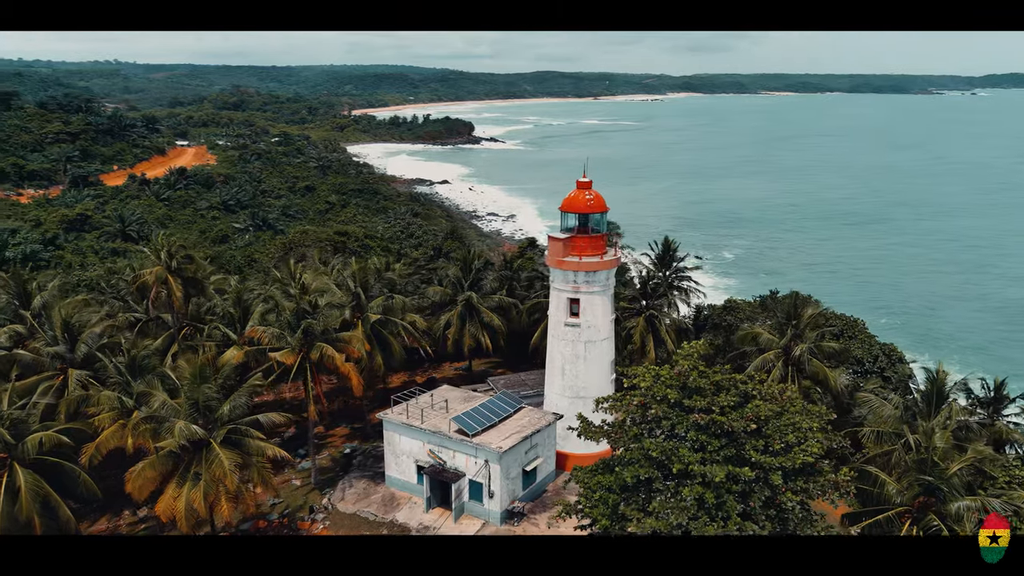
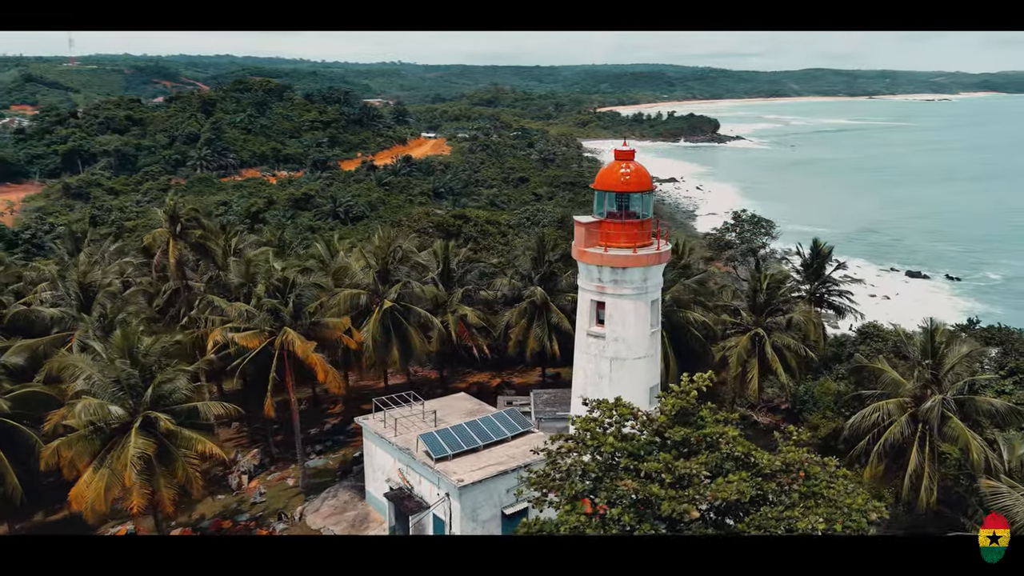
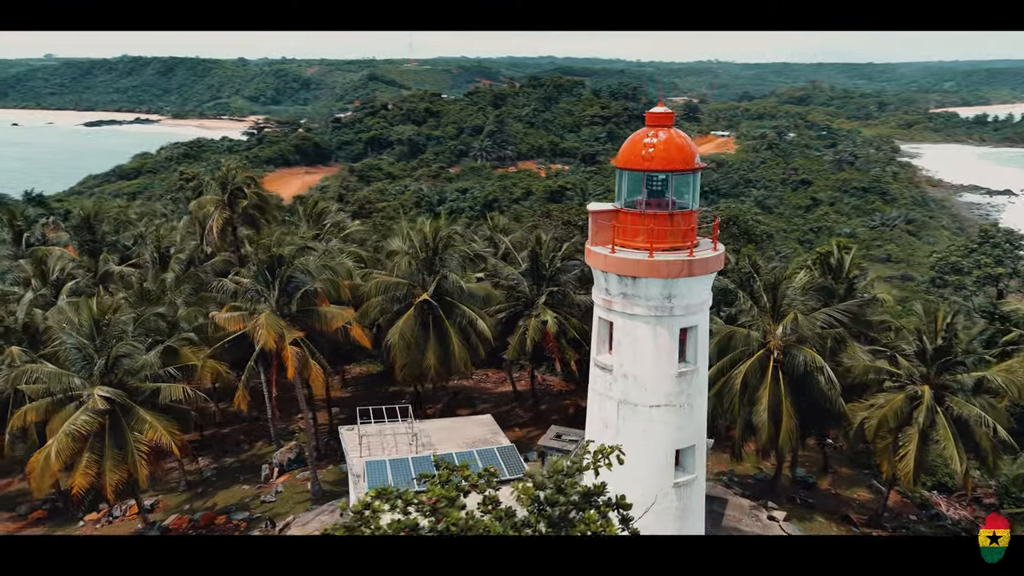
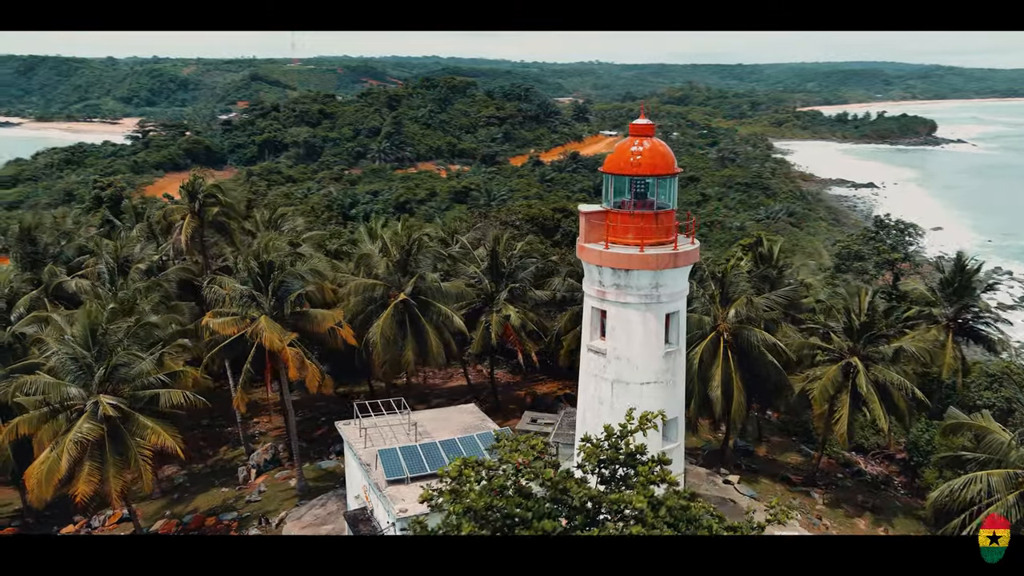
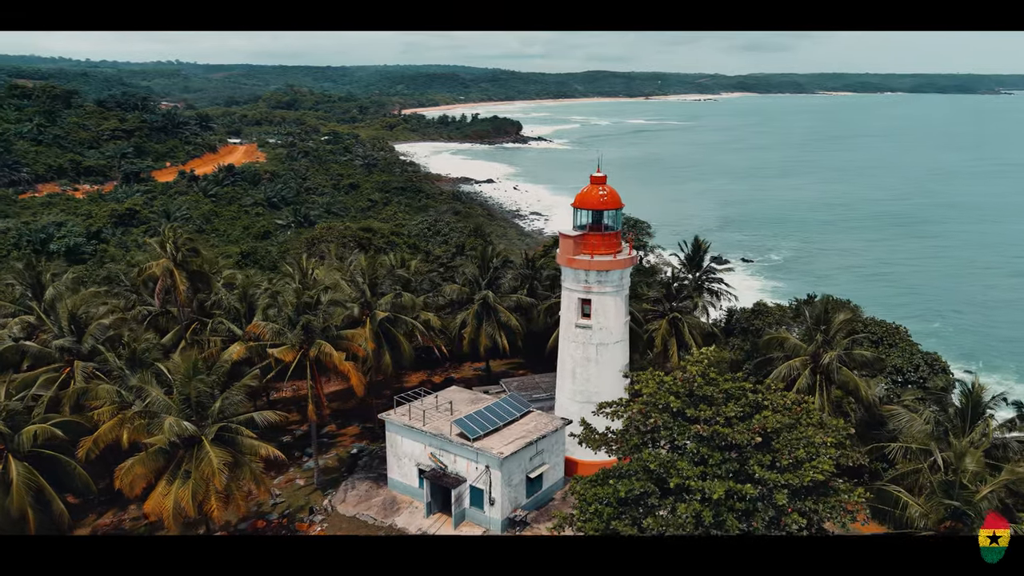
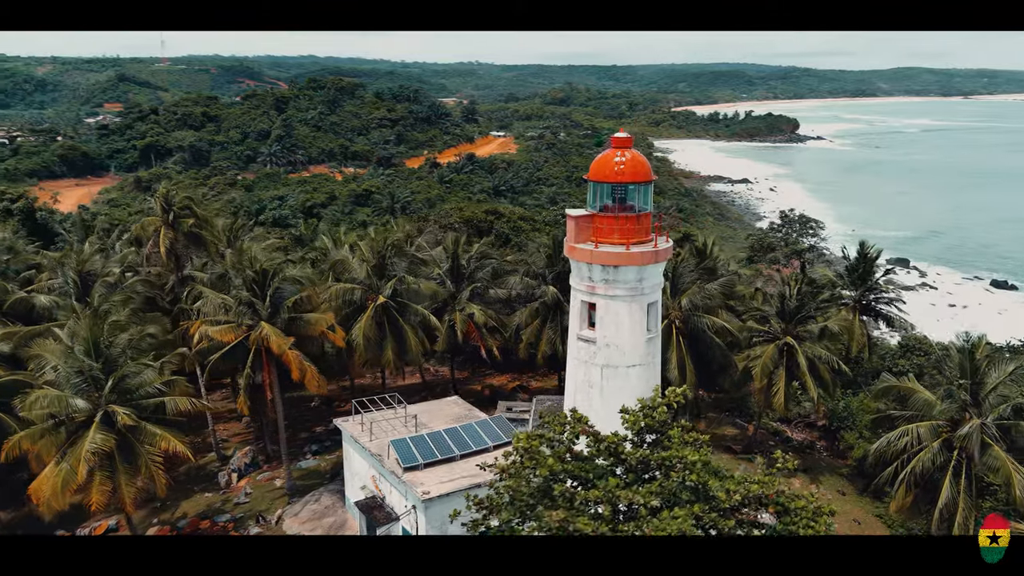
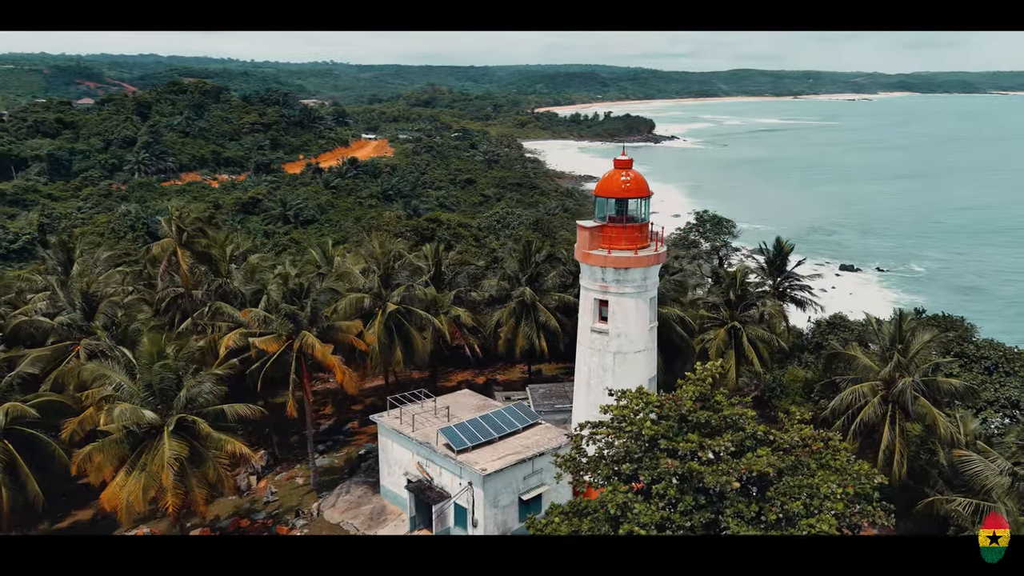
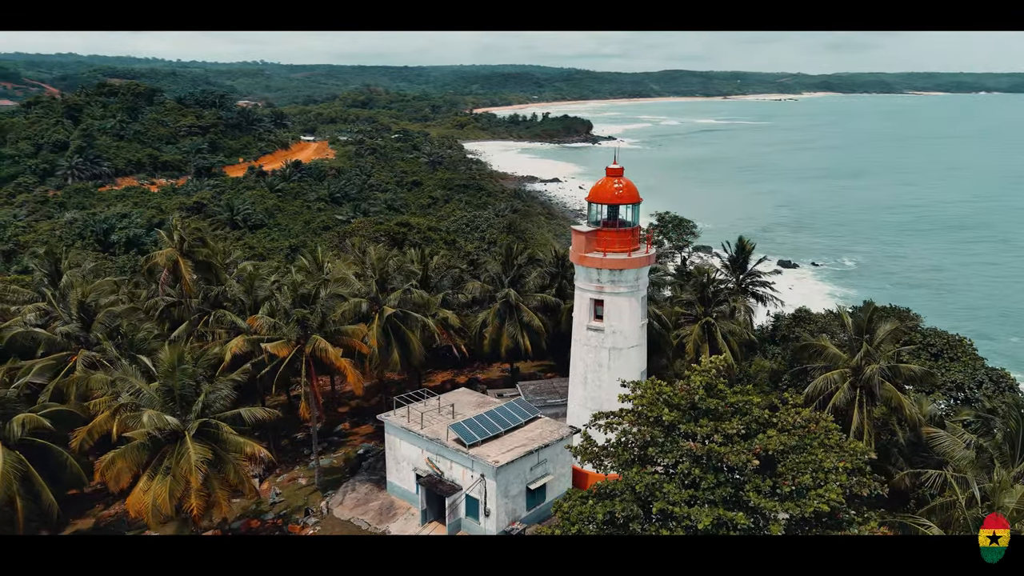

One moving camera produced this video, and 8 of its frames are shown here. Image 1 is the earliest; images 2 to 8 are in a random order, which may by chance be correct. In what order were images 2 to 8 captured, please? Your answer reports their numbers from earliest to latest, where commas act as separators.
5, 8, 7, 2, 6, 4, 3
